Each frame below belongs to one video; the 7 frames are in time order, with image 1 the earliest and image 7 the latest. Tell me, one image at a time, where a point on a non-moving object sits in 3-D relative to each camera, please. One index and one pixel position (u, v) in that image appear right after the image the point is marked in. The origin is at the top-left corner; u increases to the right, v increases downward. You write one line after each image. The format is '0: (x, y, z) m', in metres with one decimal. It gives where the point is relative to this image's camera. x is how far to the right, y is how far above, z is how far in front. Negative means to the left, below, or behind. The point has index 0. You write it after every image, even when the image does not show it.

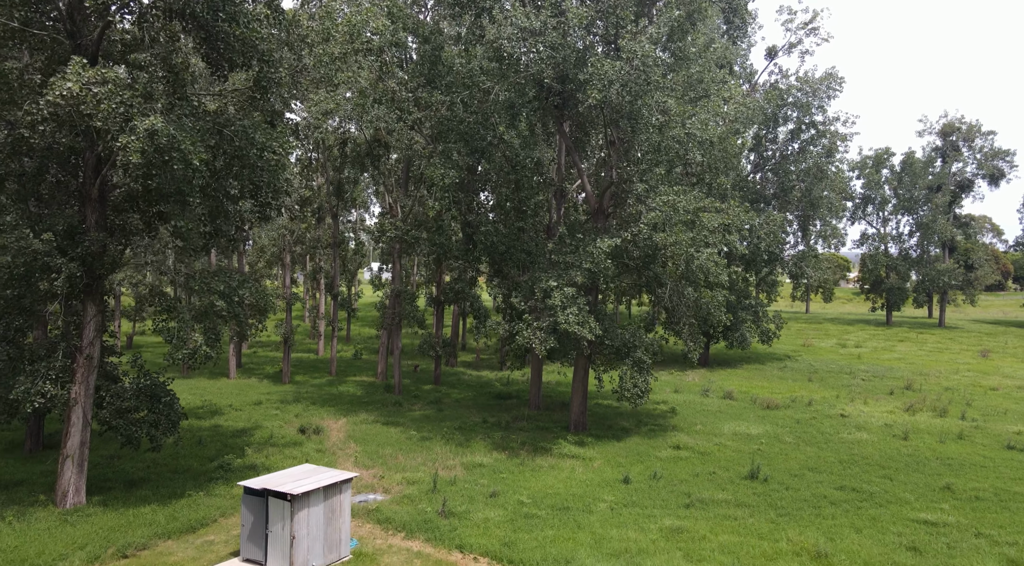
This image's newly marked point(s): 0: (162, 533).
0: (-7.5, -5.4, +16.4) m
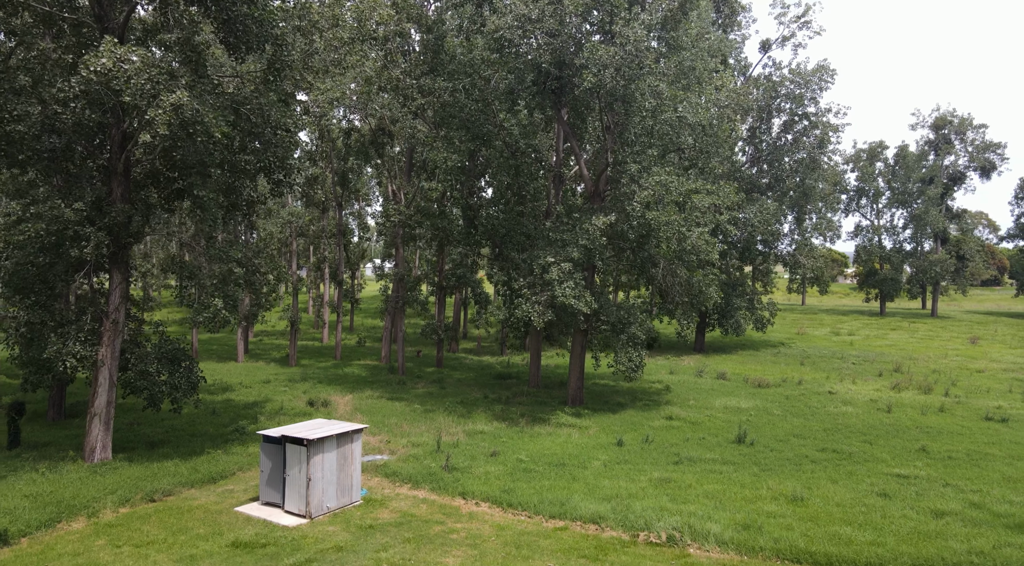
0: (-7.5, -4.6, +17.6) m
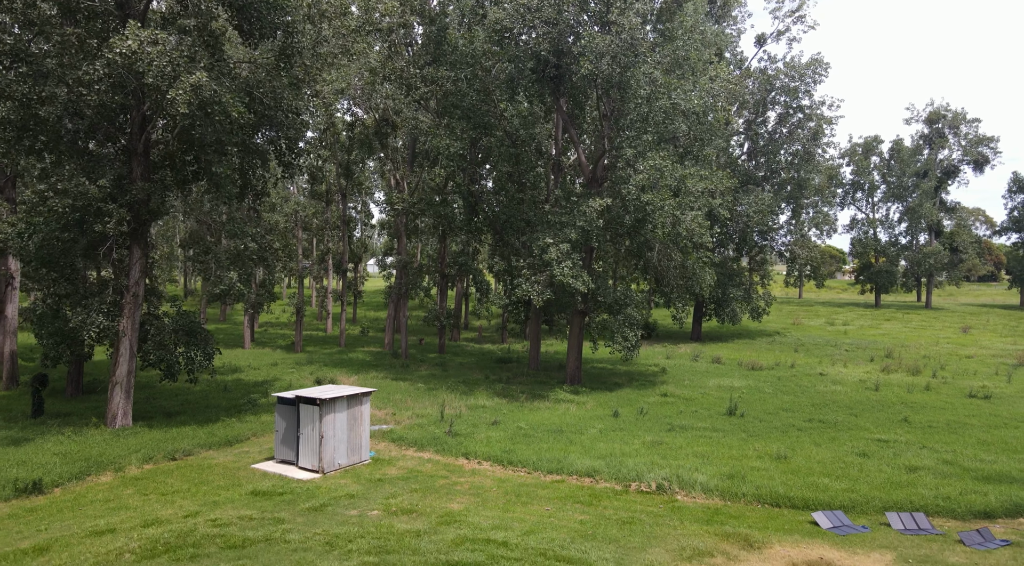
0: (-7.5, -3.9, +18.6) m
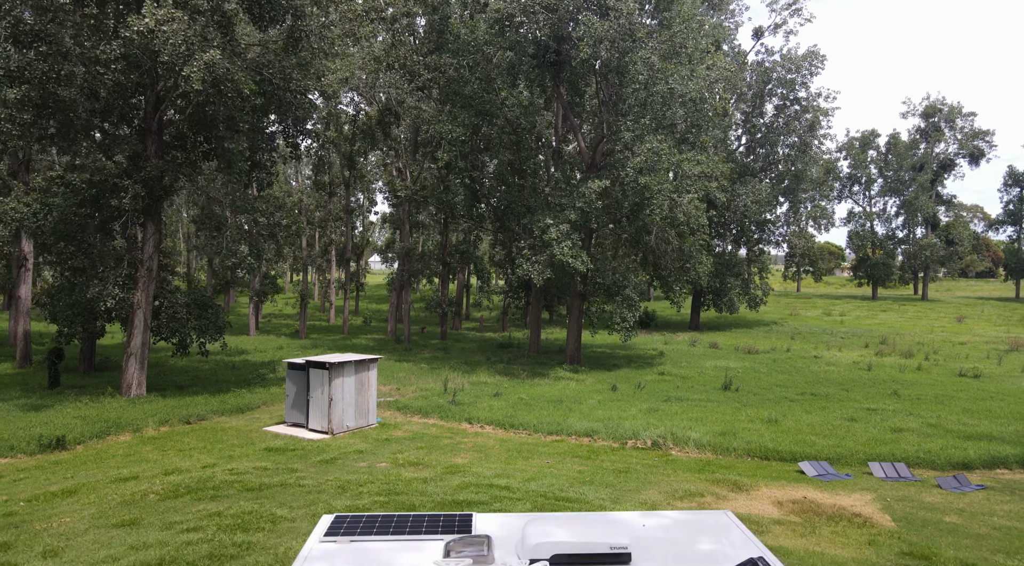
0: (-7.5, -3.2, +19.3) m
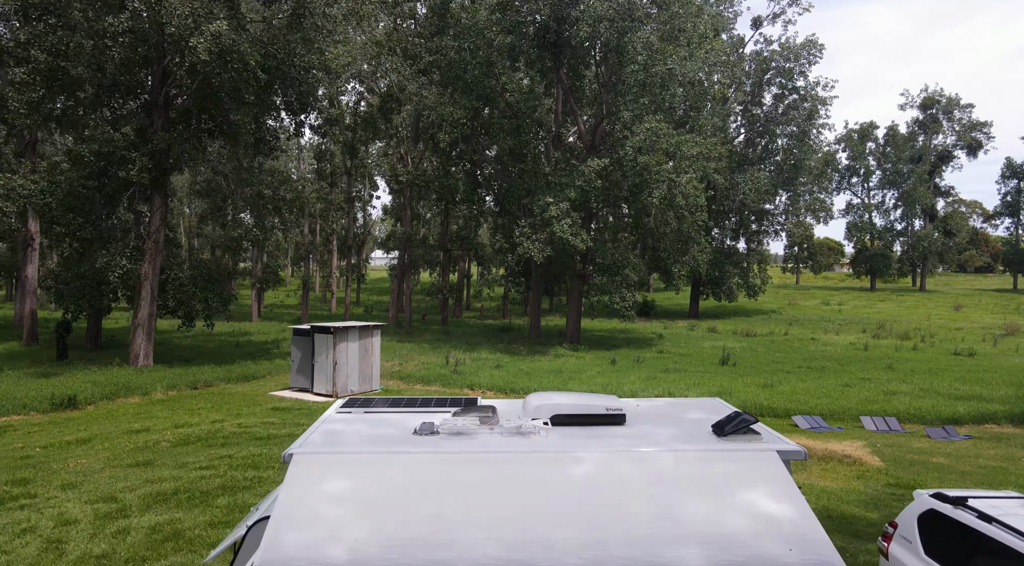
0: (-7.5, -2.5, +19.7) m
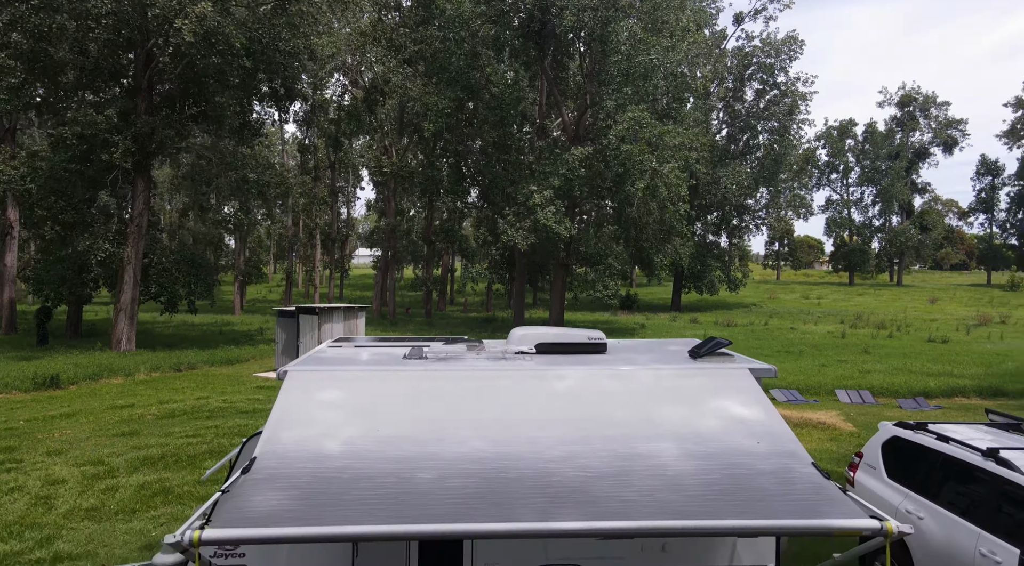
0: (-7.9, -2.0, +19.7) m
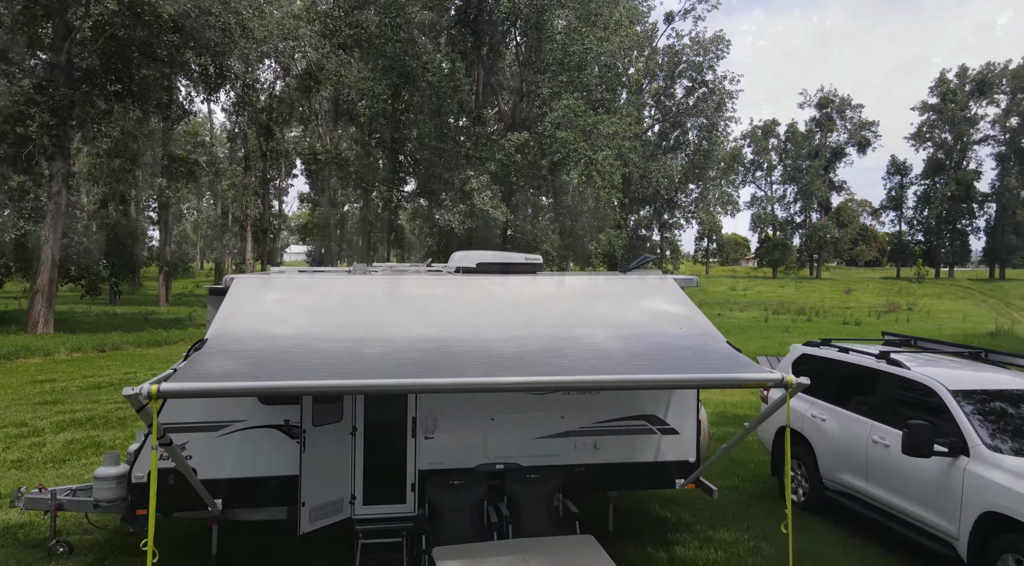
0: (-9.6, -1.5, +19.1) m
